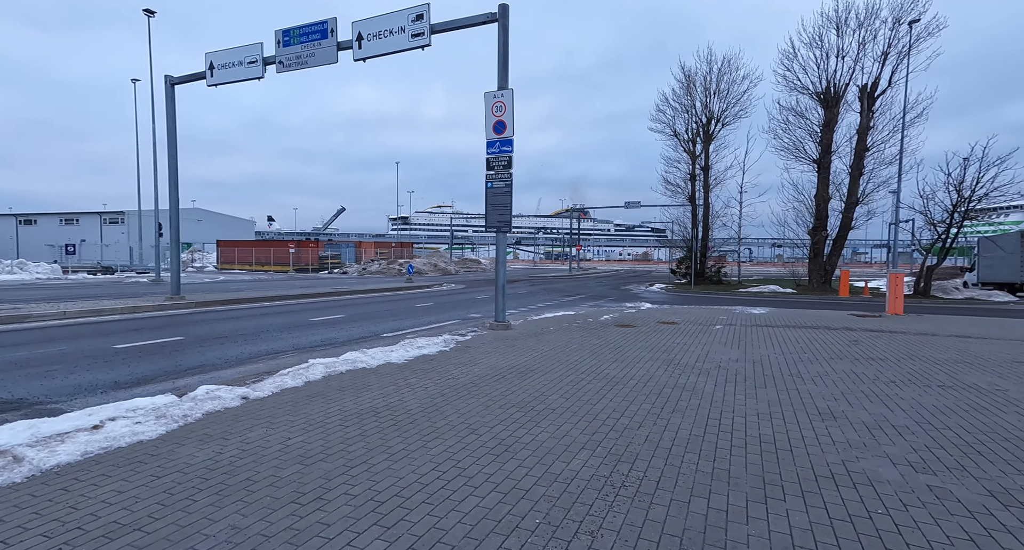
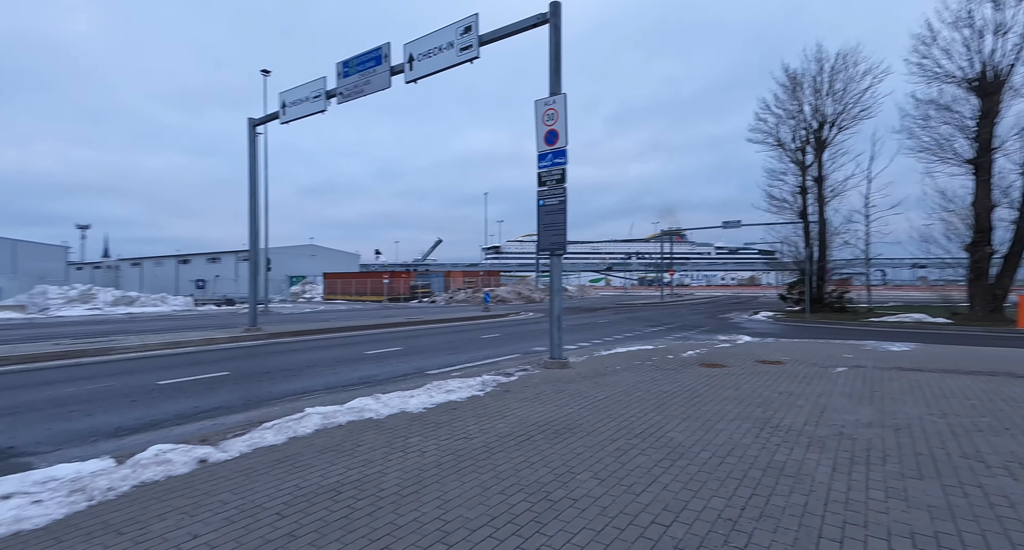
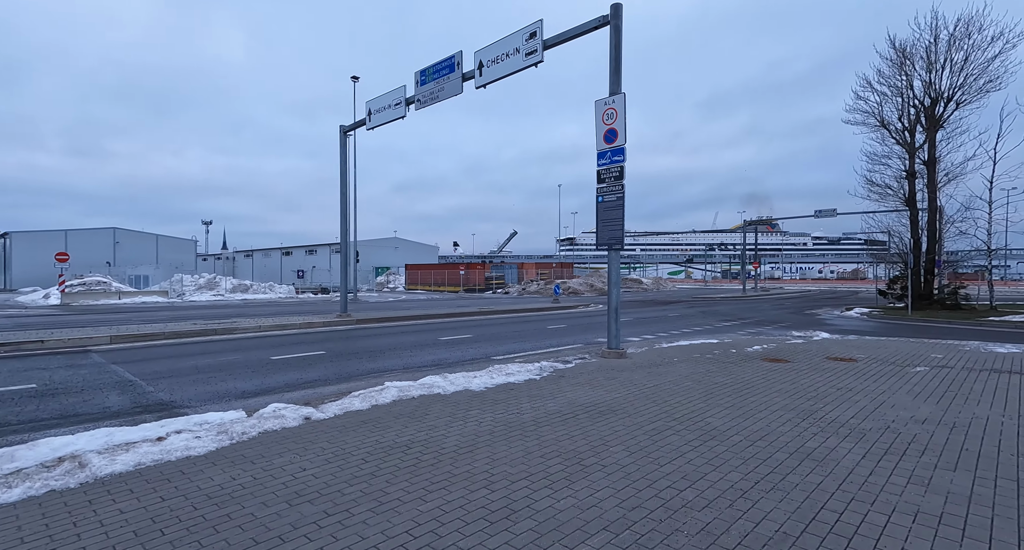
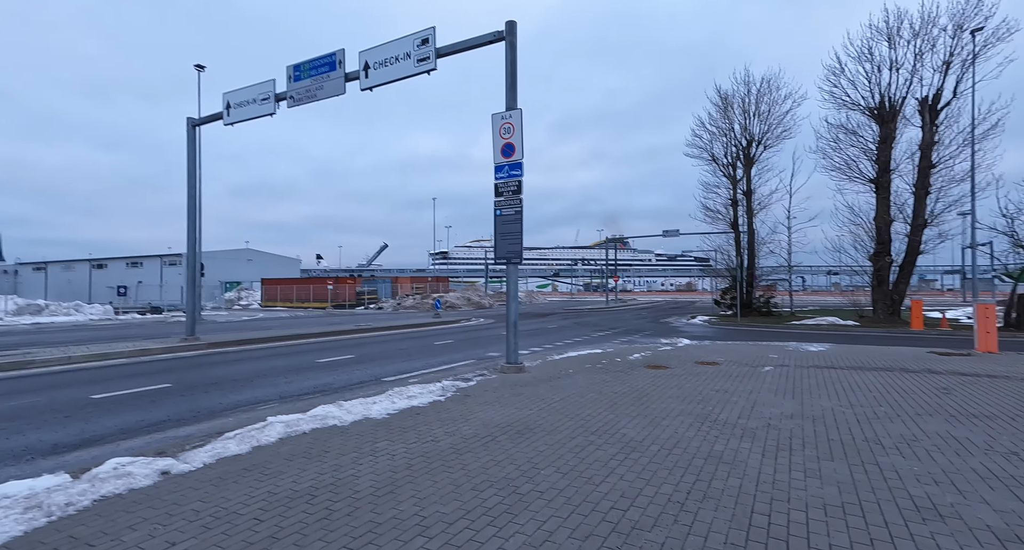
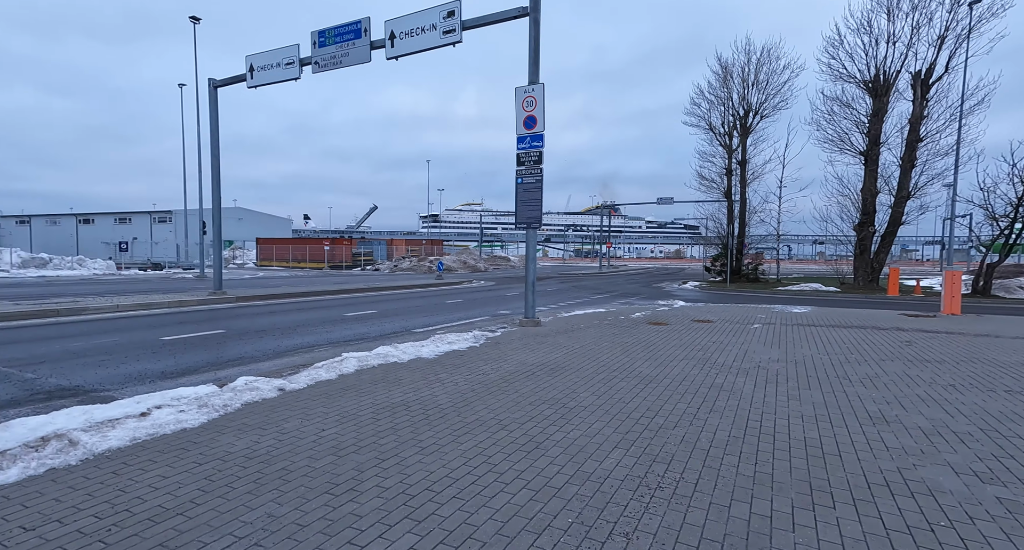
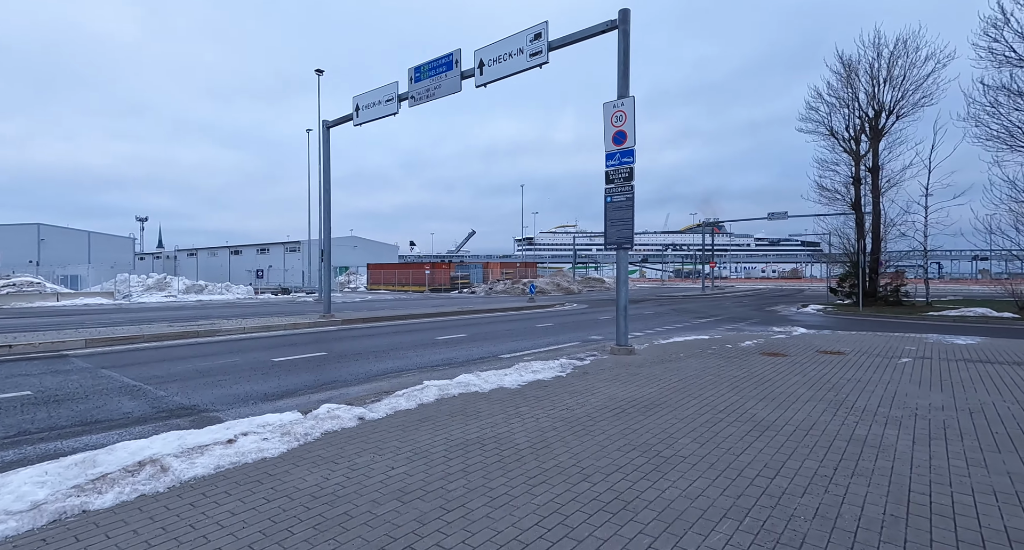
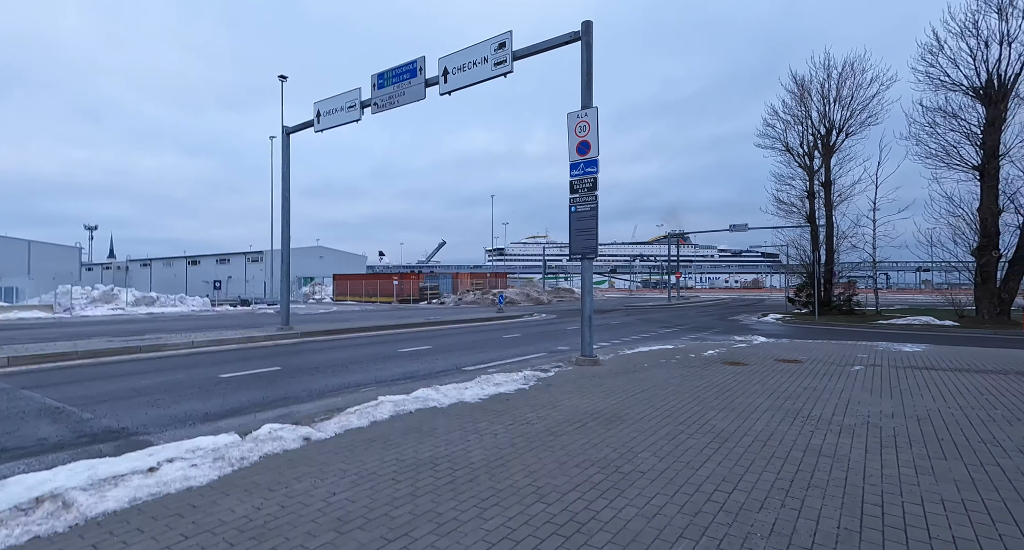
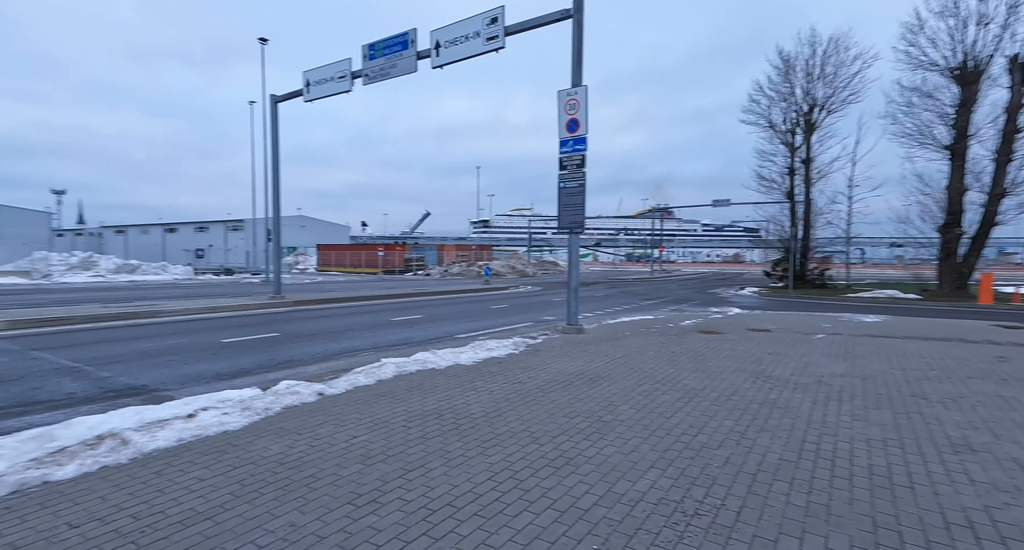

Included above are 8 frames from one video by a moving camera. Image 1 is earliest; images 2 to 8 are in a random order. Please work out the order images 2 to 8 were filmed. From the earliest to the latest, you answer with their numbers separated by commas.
5, 8, 6, 7, 4, 2, 3
